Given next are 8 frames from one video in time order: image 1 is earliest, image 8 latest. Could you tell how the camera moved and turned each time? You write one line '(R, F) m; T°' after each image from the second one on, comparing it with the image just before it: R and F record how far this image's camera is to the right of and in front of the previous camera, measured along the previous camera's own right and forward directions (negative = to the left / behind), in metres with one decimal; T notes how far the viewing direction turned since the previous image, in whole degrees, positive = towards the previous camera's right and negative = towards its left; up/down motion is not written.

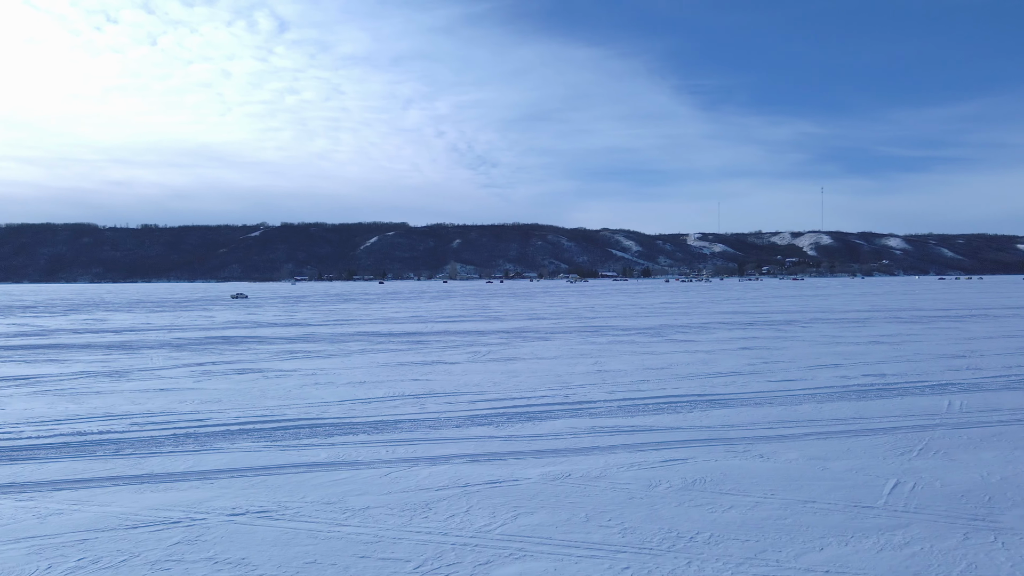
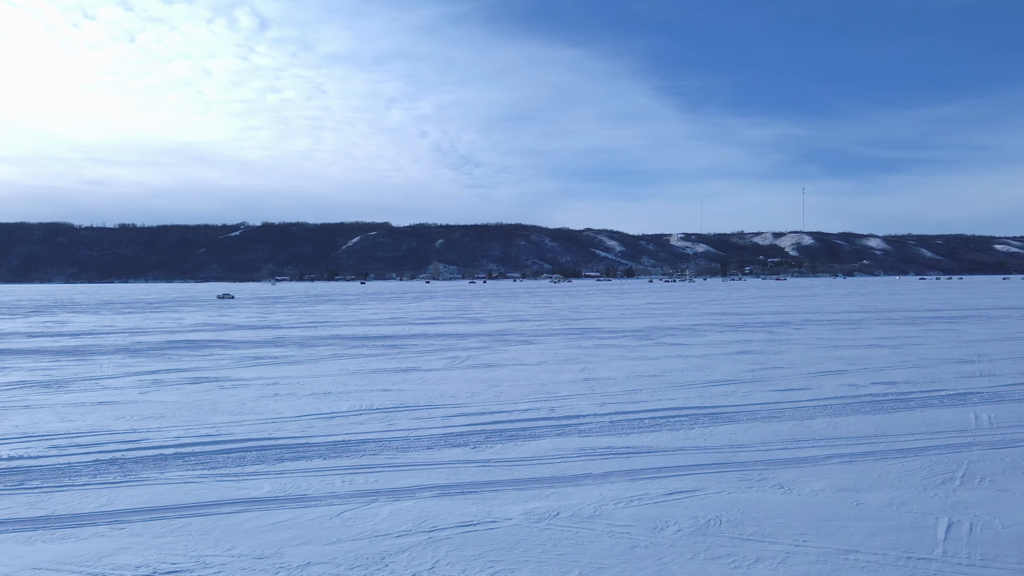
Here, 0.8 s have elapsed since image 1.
(0.0, +0.6) m; +1°
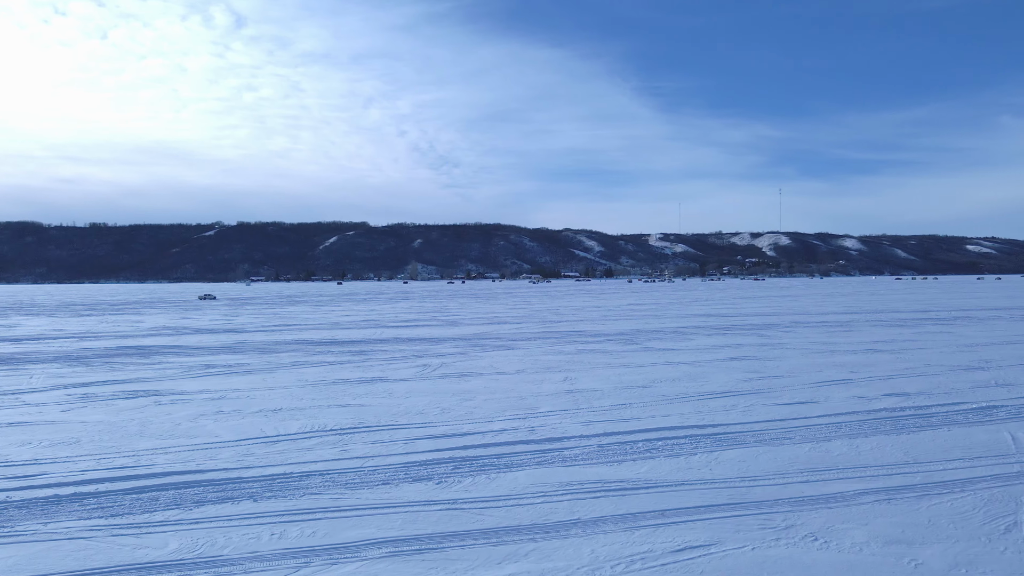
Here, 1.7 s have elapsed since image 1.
(0.0, +0.7) m; +2°
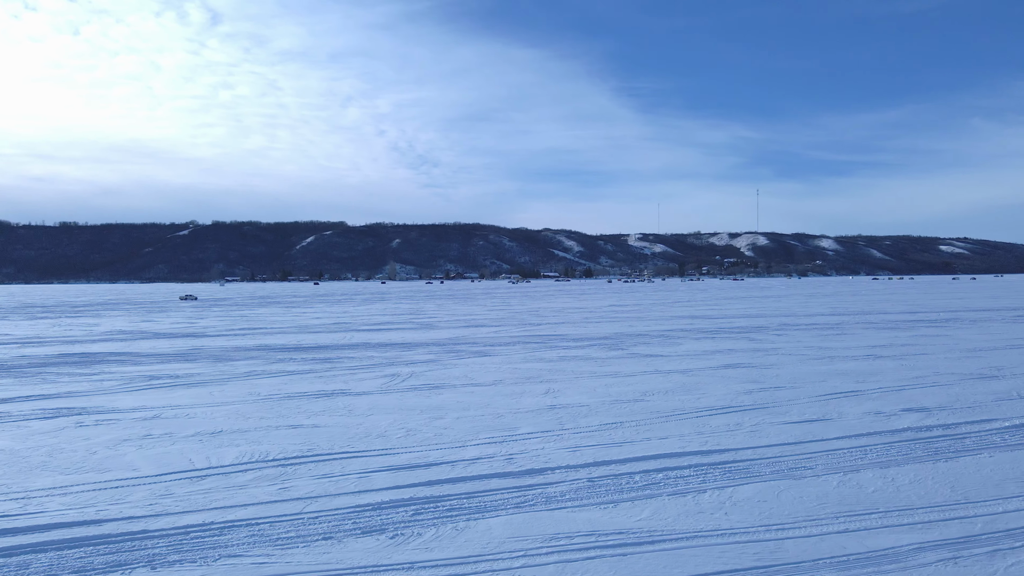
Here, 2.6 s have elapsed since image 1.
(0.0, +0.7) m; +2°
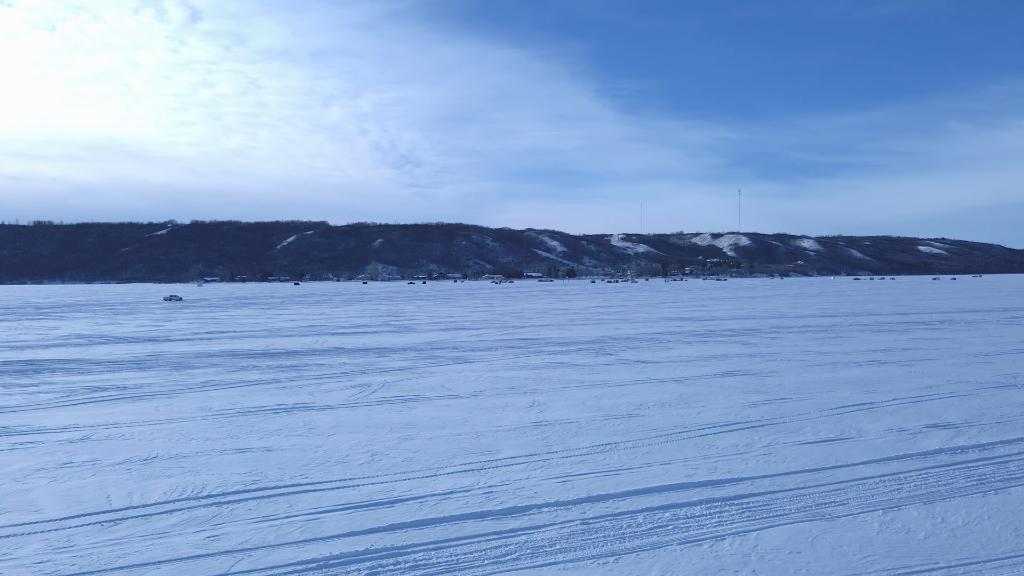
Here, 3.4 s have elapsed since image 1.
(0.0, +0.6) m; +1°
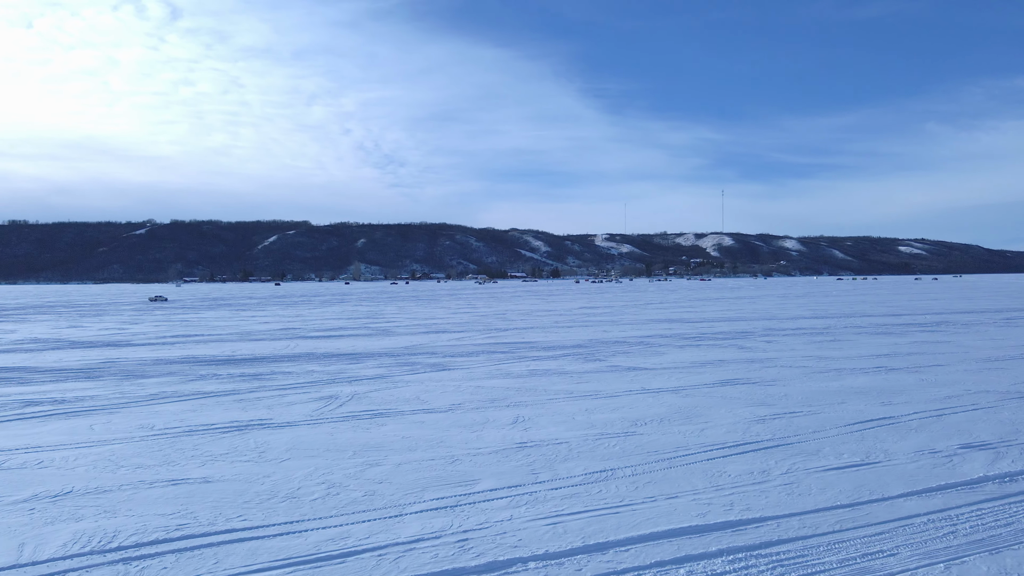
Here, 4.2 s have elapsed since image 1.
(0.0, +0.6) m; +1°
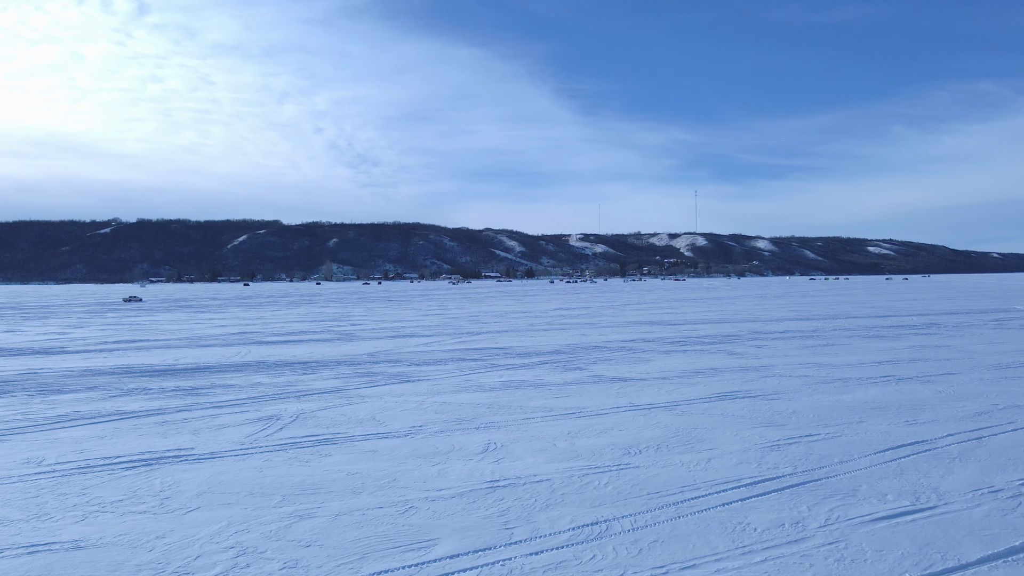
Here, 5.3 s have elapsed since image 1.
(0.0, +0.9) m; +2°
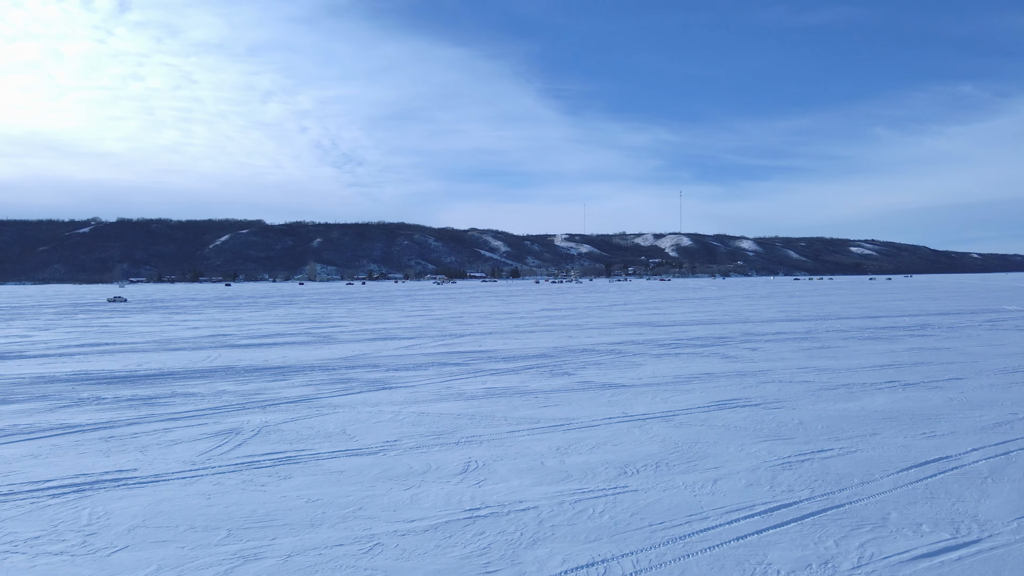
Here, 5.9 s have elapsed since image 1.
(0.0, +0.5) m; +1°
